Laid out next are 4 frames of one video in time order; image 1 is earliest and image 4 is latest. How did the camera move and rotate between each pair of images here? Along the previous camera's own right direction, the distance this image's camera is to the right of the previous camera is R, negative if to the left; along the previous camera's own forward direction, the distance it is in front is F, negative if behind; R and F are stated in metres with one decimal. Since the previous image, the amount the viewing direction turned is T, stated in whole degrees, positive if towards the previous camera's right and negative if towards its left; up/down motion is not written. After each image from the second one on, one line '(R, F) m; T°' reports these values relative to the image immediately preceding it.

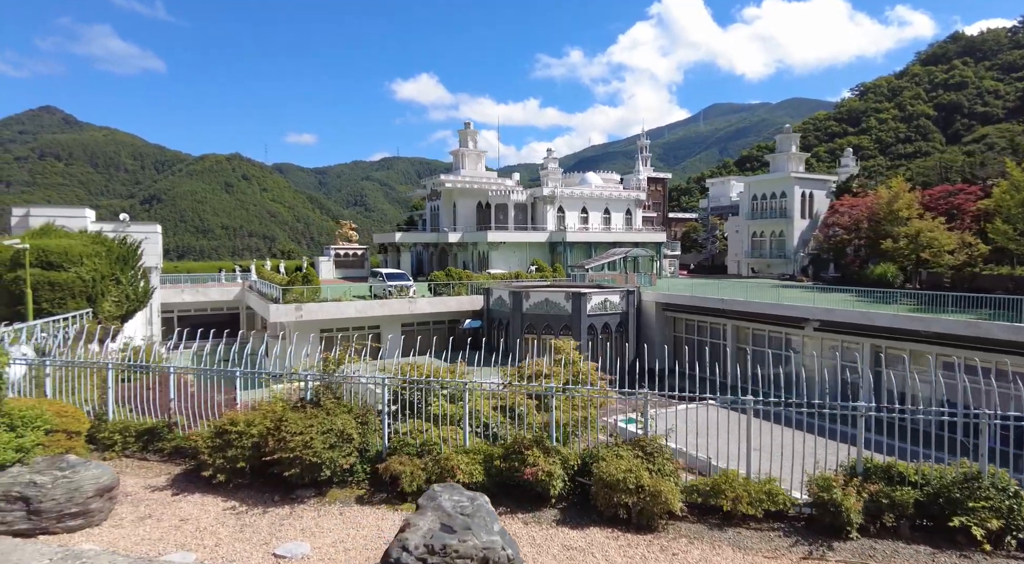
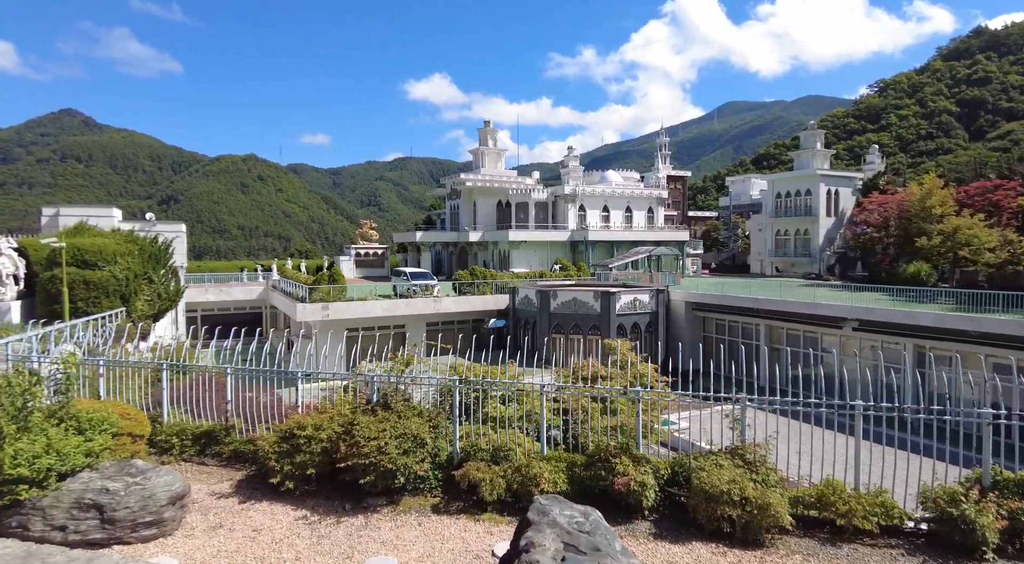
(-0.6, +0.3) m; -1°
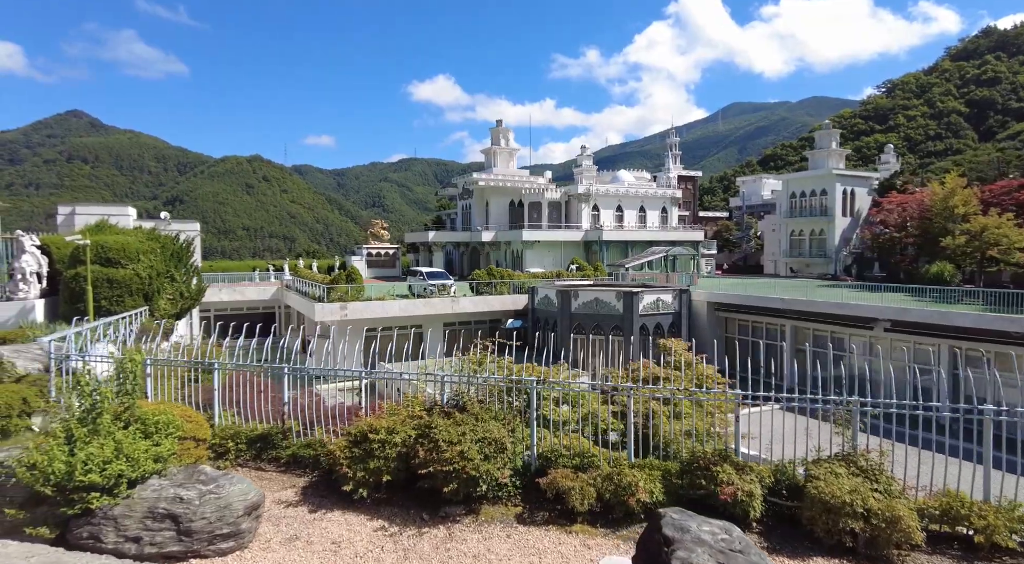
(-0.7, +0.3) m; 0°
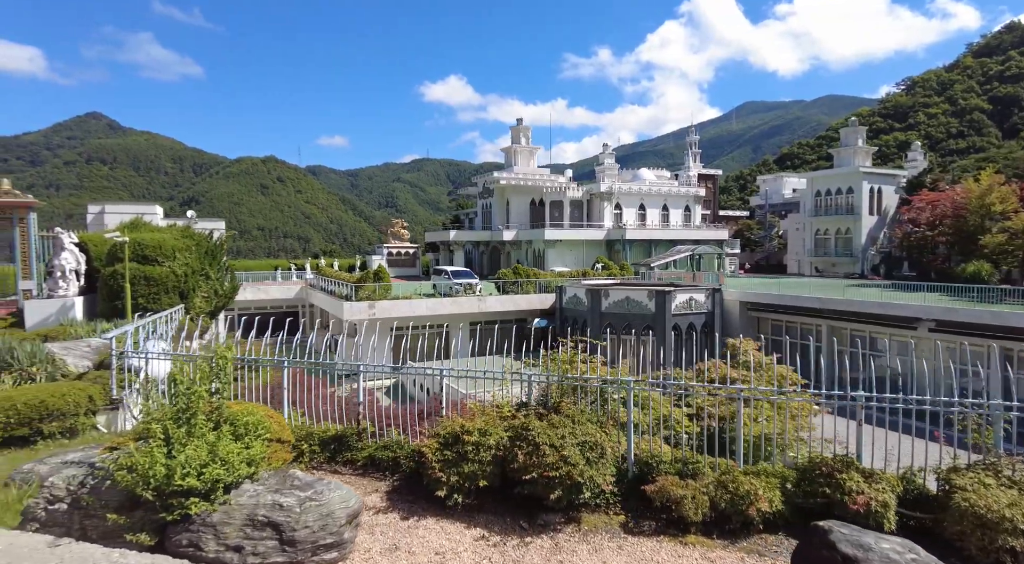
(-0.7, +0.3) m; -1°
